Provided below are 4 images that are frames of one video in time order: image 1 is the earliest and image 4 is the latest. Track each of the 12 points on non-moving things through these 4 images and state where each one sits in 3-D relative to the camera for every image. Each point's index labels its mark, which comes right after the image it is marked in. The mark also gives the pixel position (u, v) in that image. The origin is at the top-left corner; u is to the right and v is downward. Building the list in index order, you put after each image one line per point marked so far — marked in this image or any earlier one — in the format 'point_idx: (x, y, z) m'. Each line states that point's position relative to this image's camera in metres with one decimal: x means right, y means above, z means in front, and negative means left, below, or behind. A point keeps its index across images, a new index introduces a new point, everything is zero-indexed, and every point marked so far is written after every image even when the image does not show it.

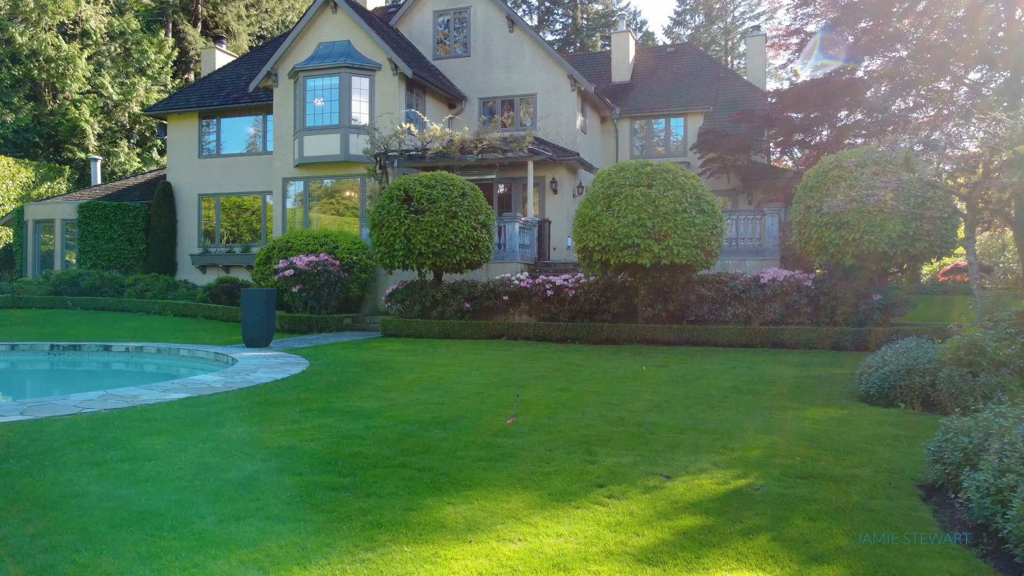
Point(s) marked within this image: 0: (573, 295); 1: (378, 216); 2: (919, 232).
0: (+0.9, -0.1, +13.6) m
1: (-2.0, +1.1, +14.4) m
2: (+4.9, +0.7, +11.5) m
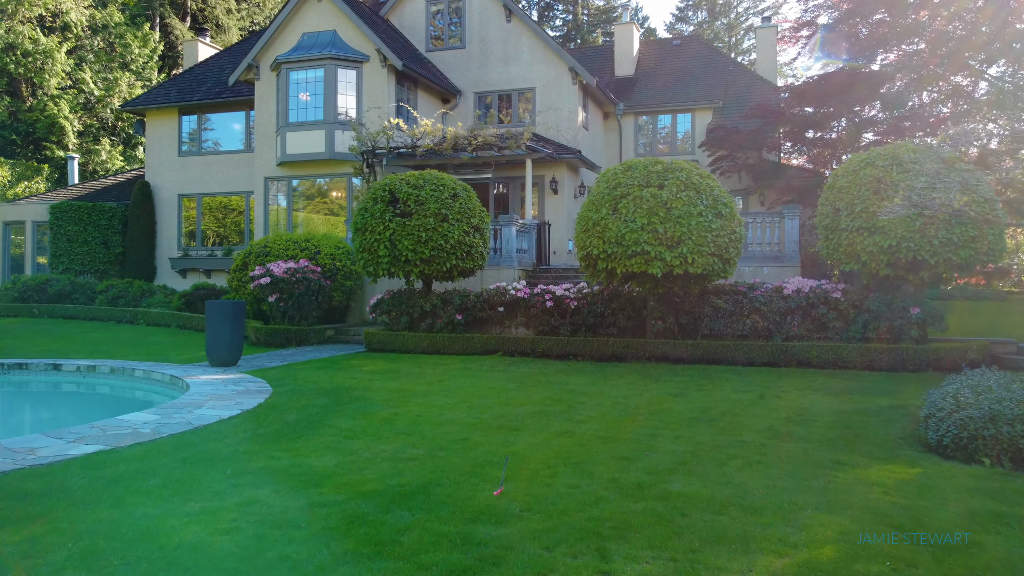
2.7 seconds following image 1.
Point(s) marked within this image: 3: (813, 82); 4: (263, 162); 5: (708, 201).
0: (+0.8, -0.2, +12.3) m
1: (-2.1, +1.0, +13.1) m
2: (+4.9, +0.5, +10.2) m
3: (+6.0, +4.1, +19.1) m
4: (-5.2, +2.6, +19.6) m
5: (+2.3, +1.0, +10.9) m
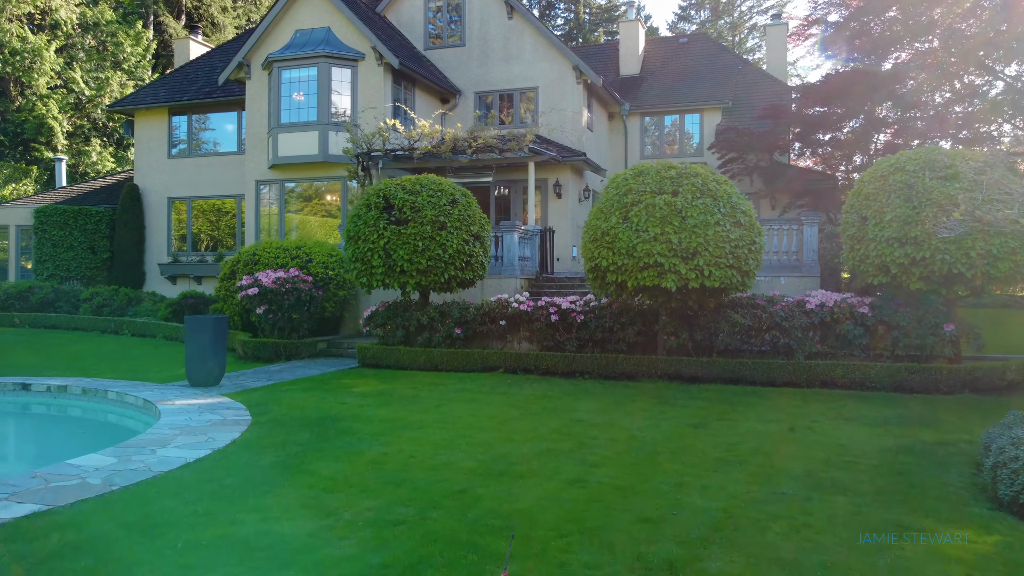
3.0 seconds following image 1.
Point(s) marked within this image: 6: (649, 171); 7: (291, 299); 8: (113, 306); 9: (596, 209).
0: (+0.9, -0.4, +11.5) m
1: (-2.1, +0.8, +12.4) m
2: (+4.9, +0.4, +9.4) m
3: (+6.1, +4.0, +18.3) m
4: (-5.1, +2.5, +18.8) m
5: (+2.3, +0.8, +10.2) m
6: (+1.5, +1.3, +10.5) m
7: (-3.1, -0.2, +13.5) m
8: (-7.7, -0.3, +18.2) m
9: (+1.0, +0.9, +10.8) m
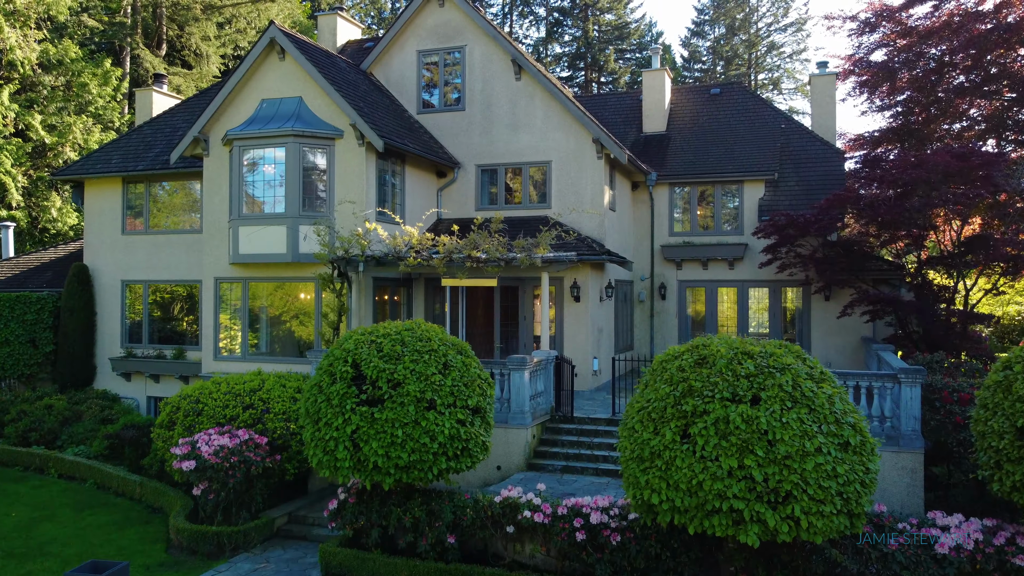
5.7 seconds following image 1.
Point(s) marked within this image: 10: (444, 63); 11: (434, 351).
0: (+1.0, -2.3, +8.5) m
1: (-2.0, -1.1, +9.4) m
2: (+5.0, -1.5, +6.4) m
3: (+6.2, +2.1, +15.3) m
4: (-5.0, +0.6, +15.8) m
5: (+2.4, -1.0, +7.2) m
6: (+1.6, -0.6, +7.5) m
7: (-3.0, -2.1, +10.5) m
8: (-7.5, -2.2, +15.2) m
9: (+1.1, -1.0, +7.8) m
10: (-1.2, +4.1, +17.2) m
11: (-0.8, -0.6, +9.3) m
